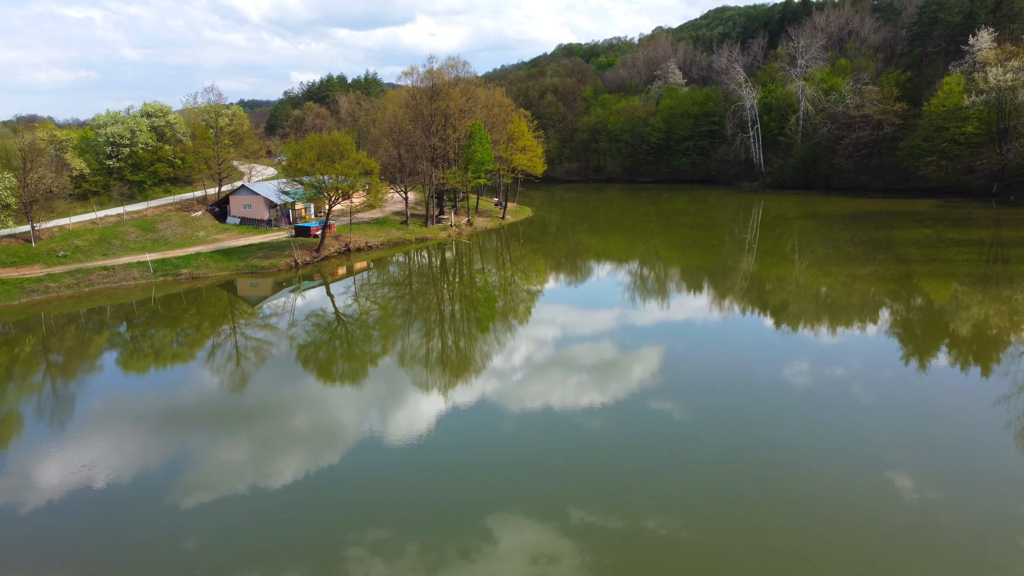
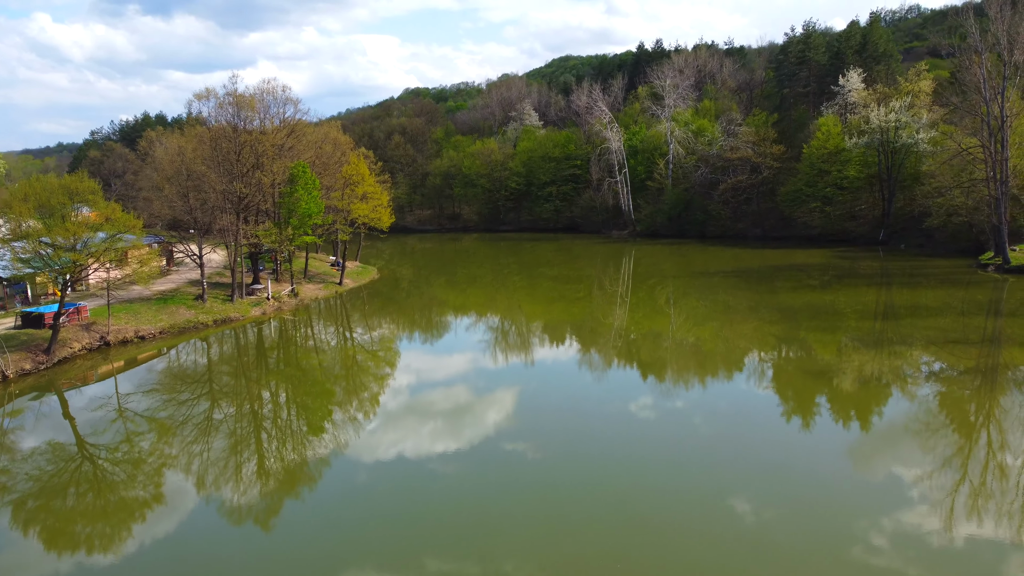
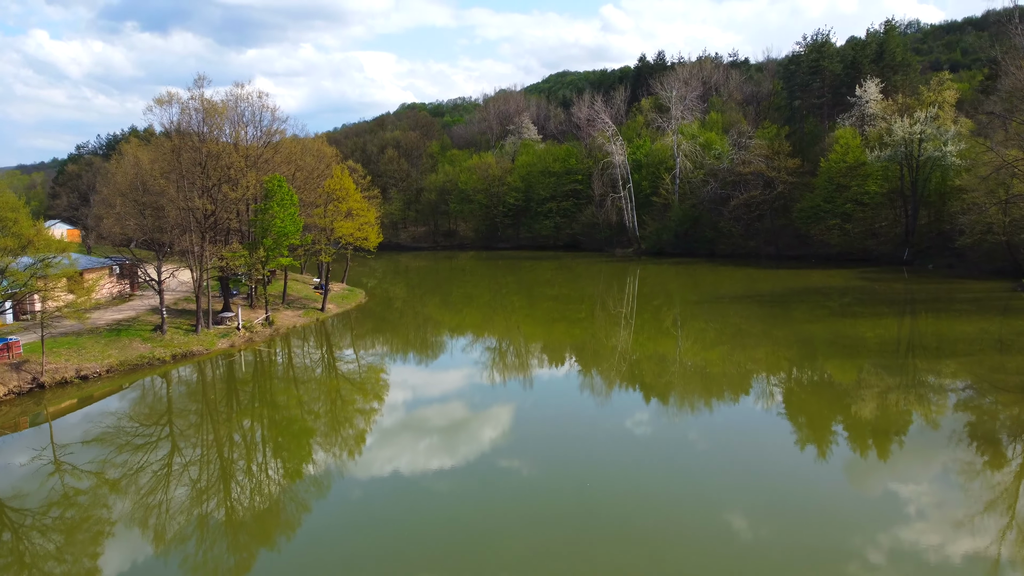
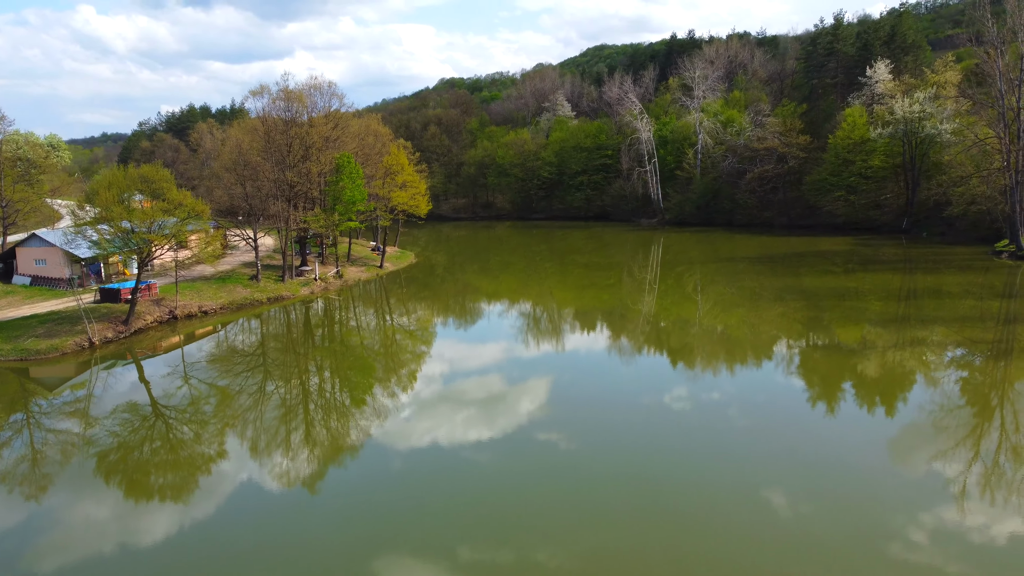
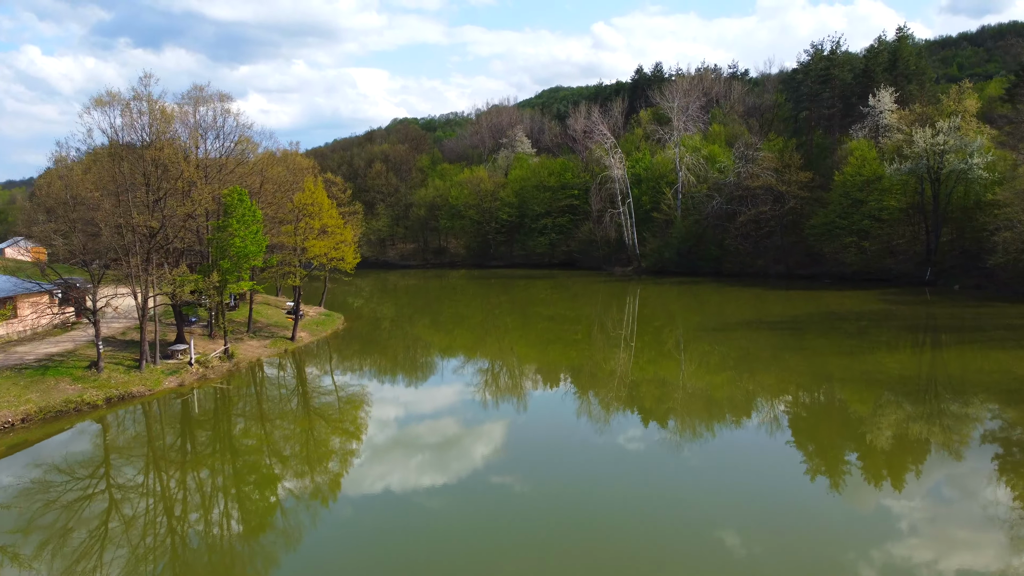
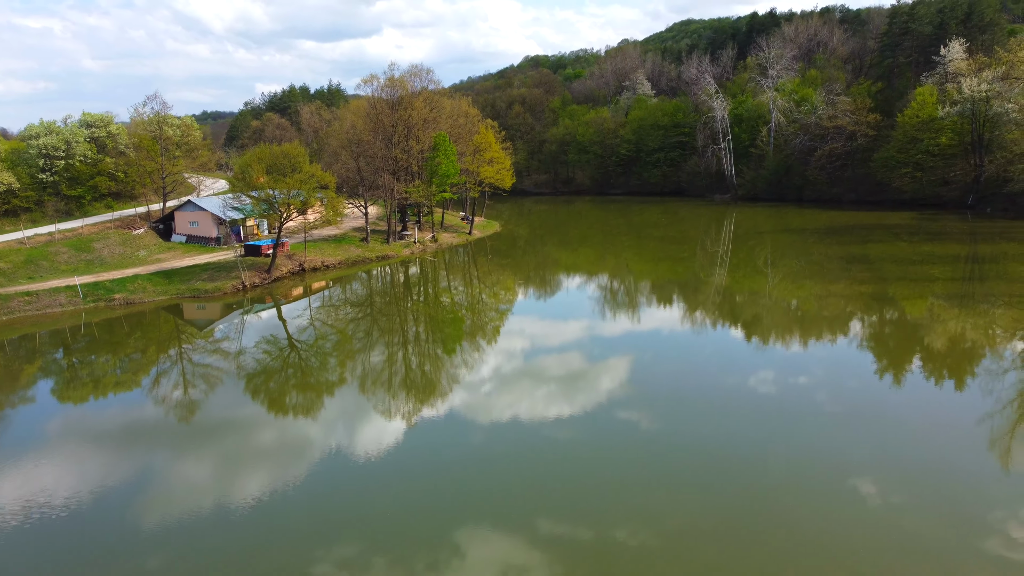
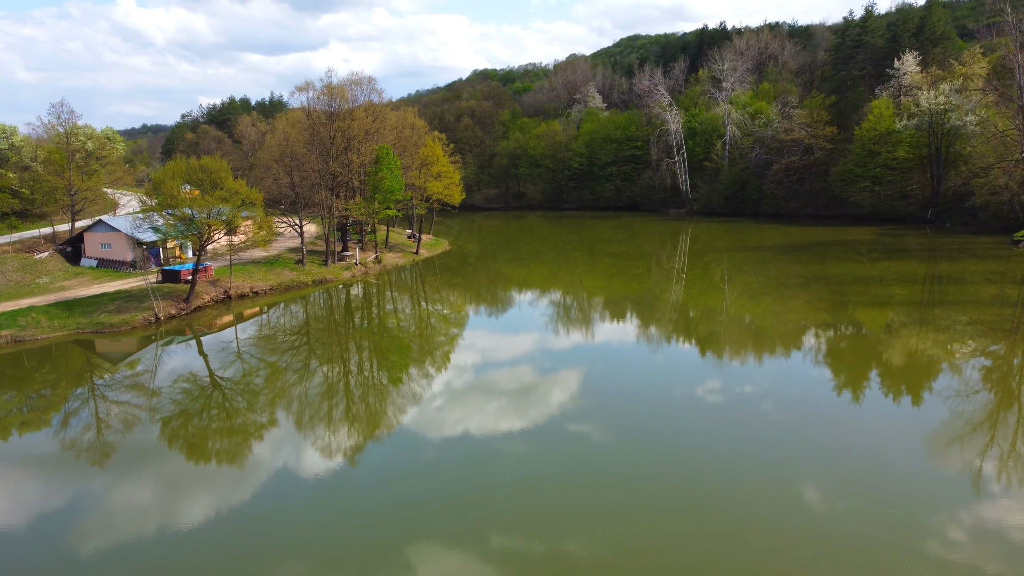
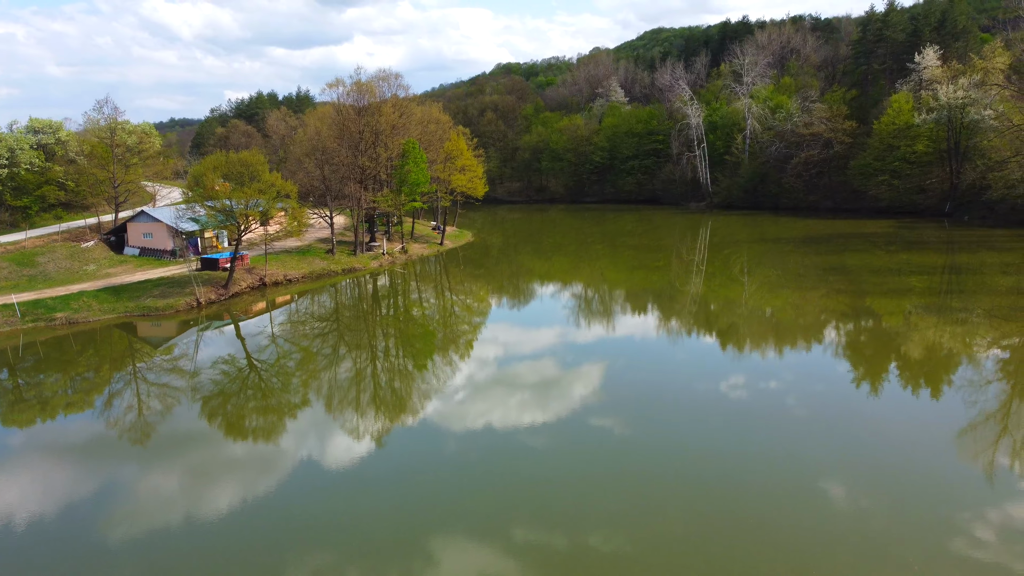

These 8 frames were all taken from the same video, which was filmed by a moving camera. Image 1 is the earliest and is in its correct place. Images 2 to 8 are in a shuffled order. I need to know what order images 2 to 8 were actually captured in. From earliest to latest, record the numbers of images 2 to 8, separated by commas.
6, 8, 7, 4, 2, 3, 5
